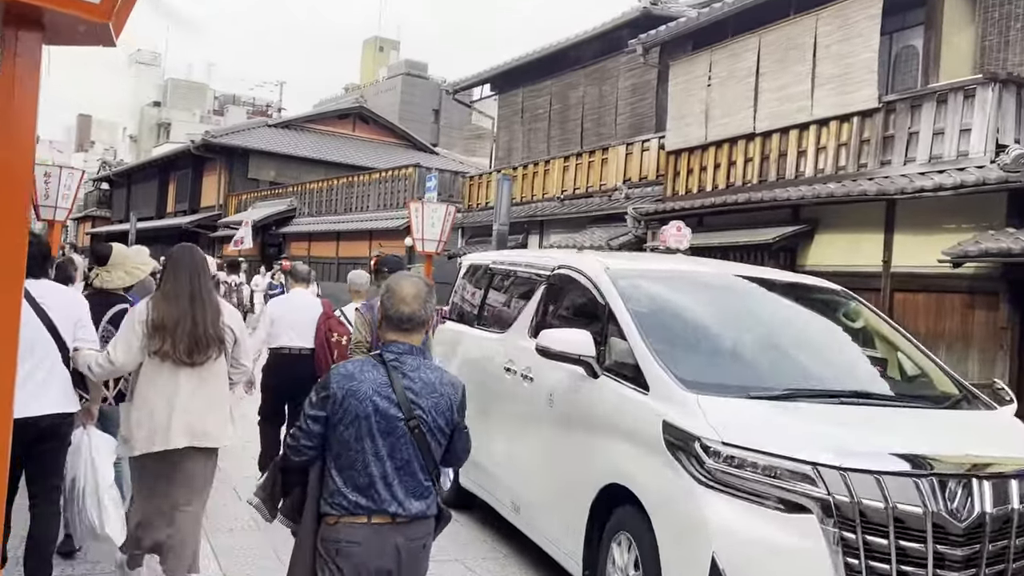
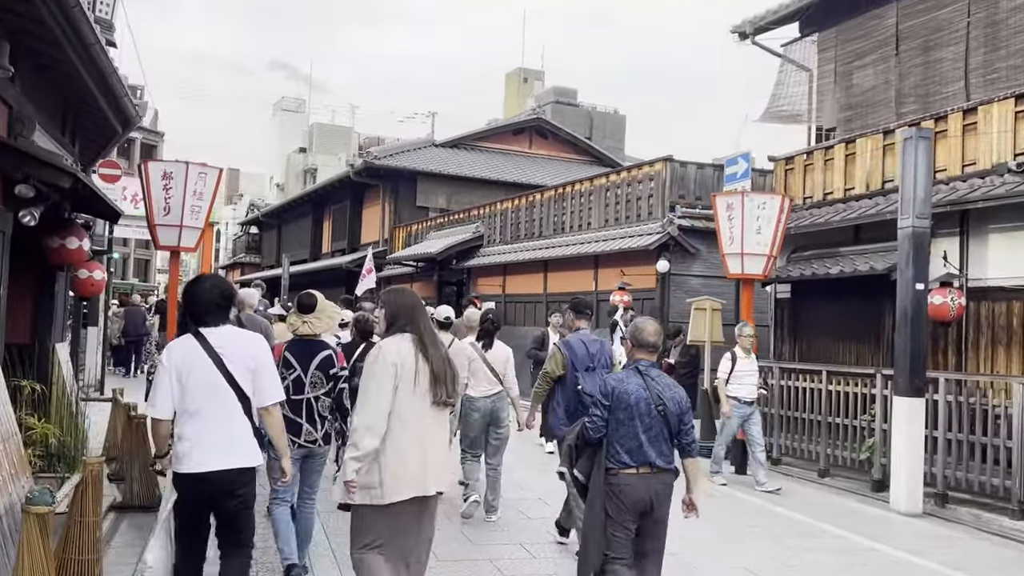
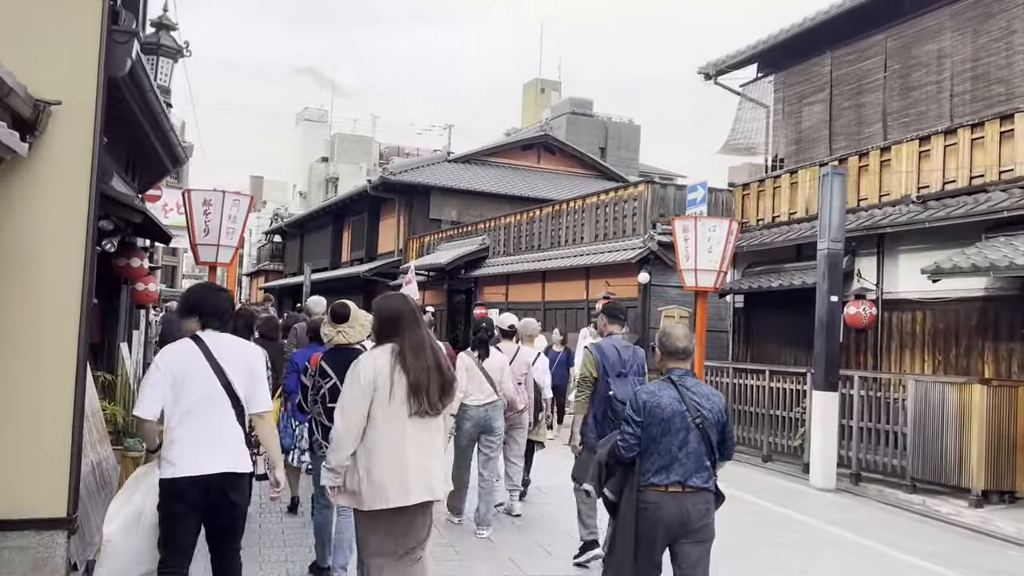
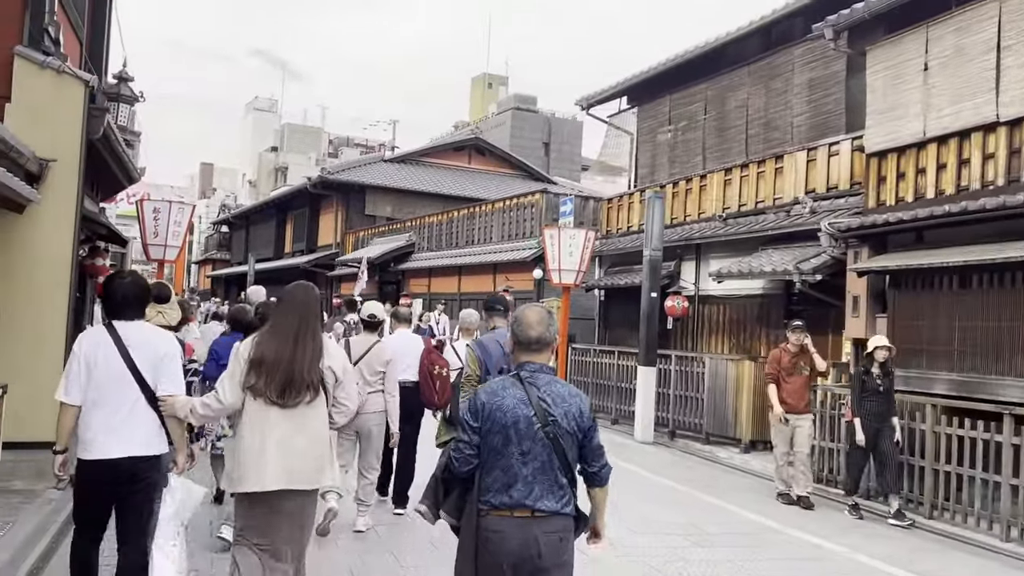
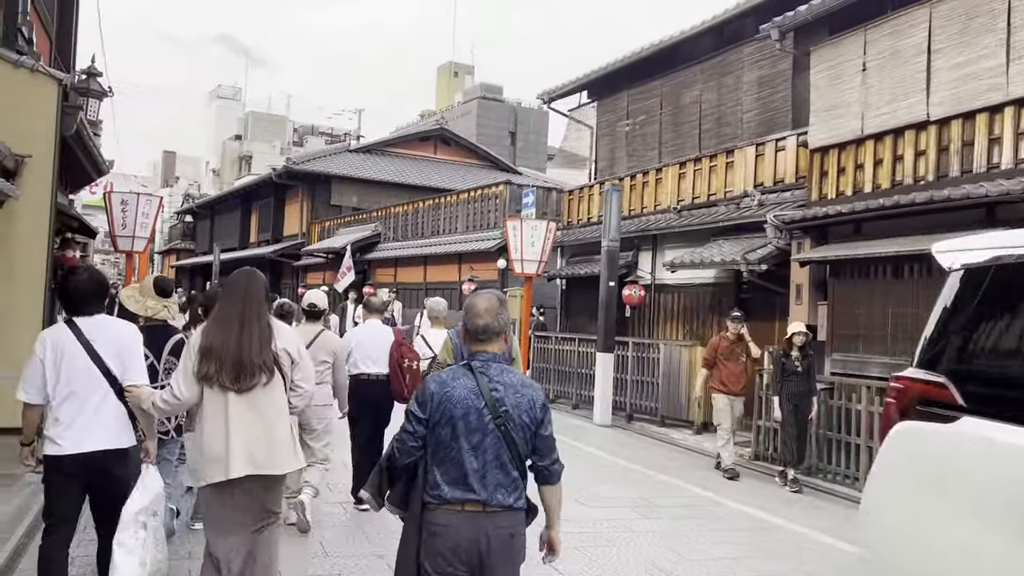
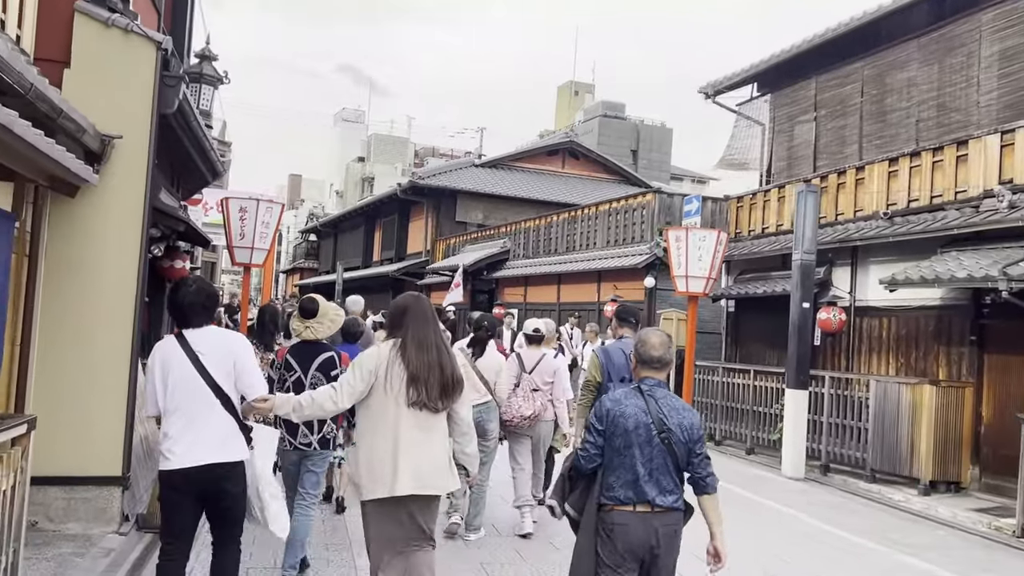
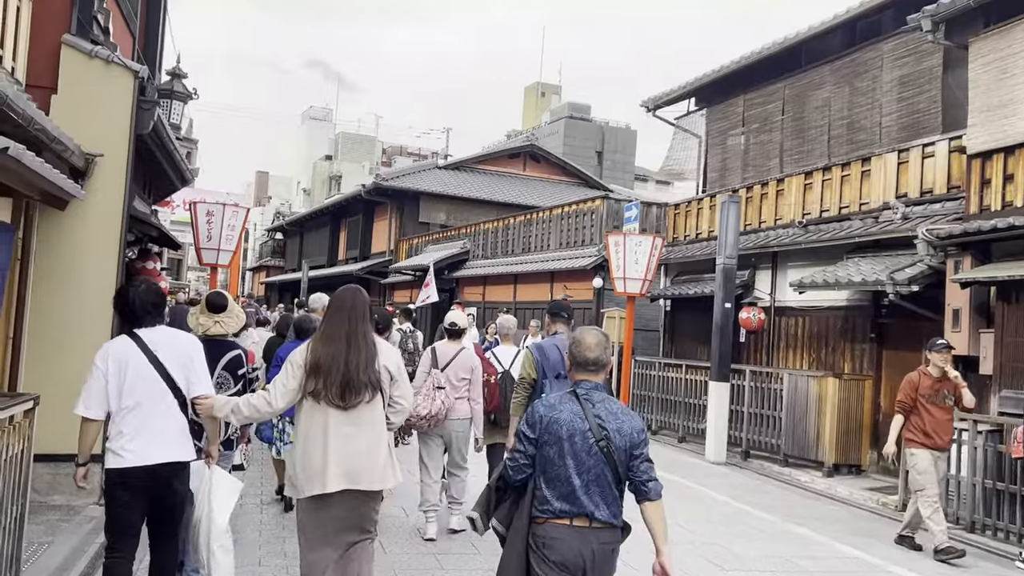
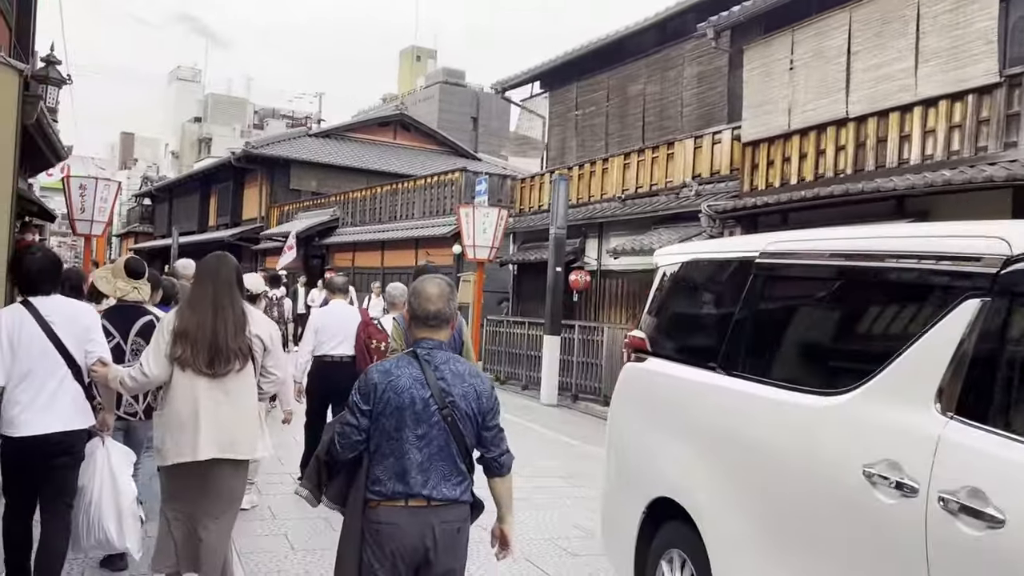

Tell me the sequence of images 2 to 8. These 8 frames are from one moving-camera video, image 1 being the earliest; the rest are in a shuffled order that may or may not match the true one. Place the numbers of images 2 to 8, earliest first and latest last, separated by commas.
8, 5, 4, 7, 6, 3, 2
